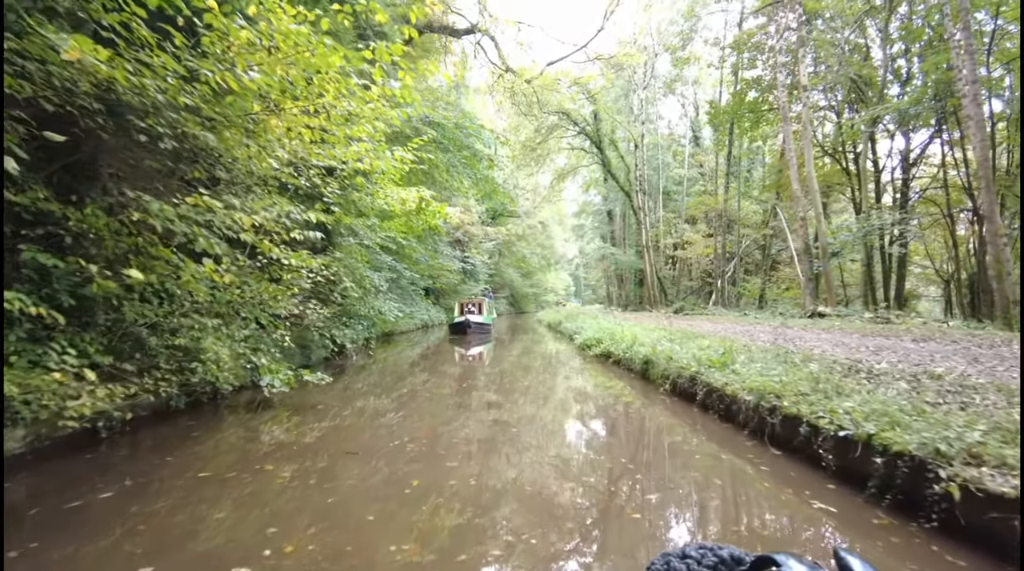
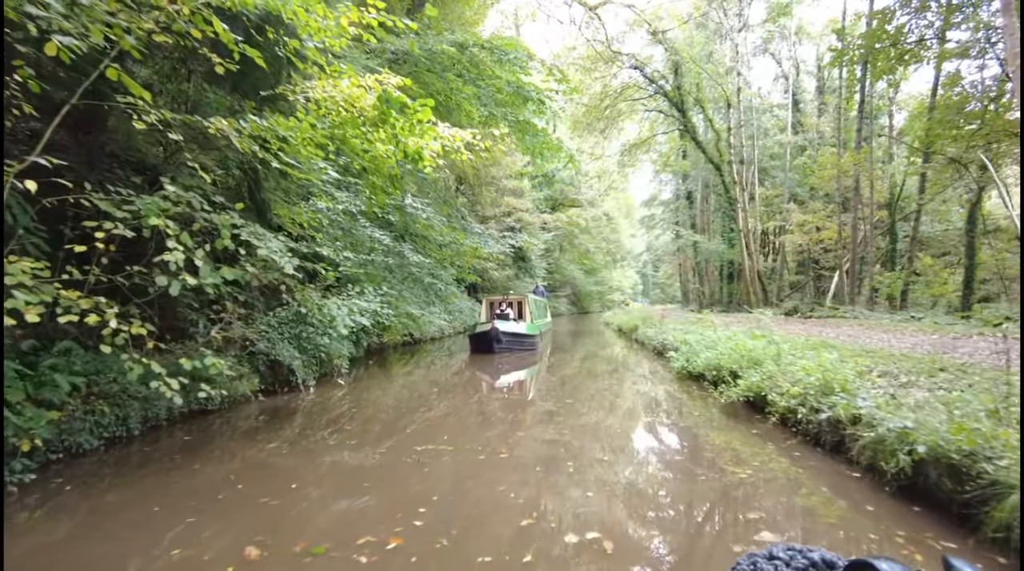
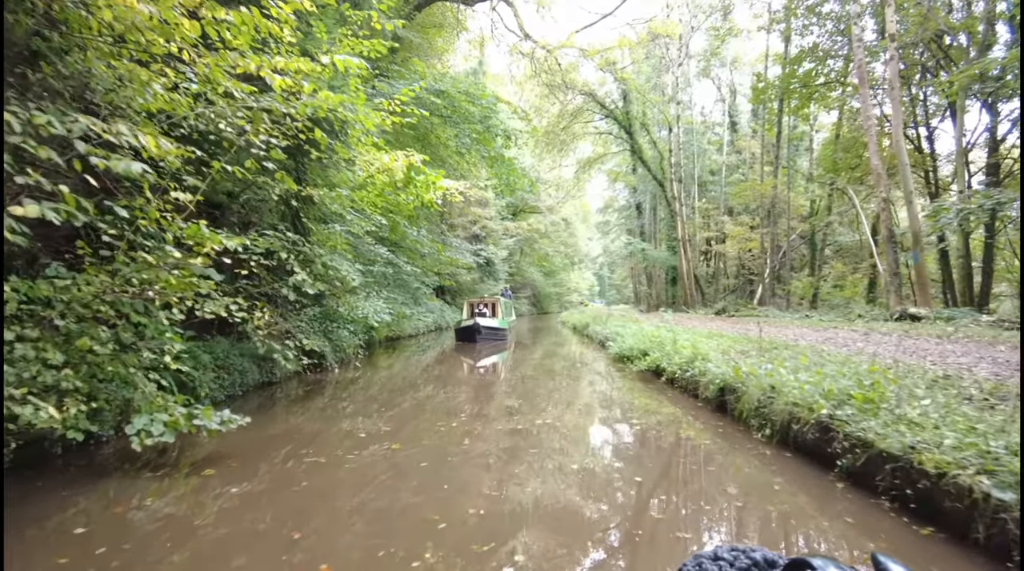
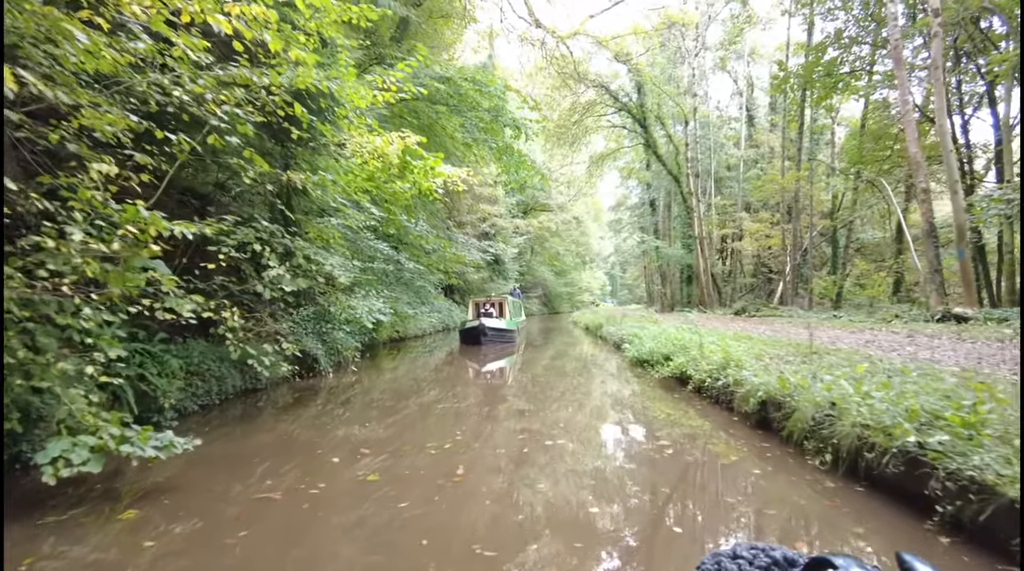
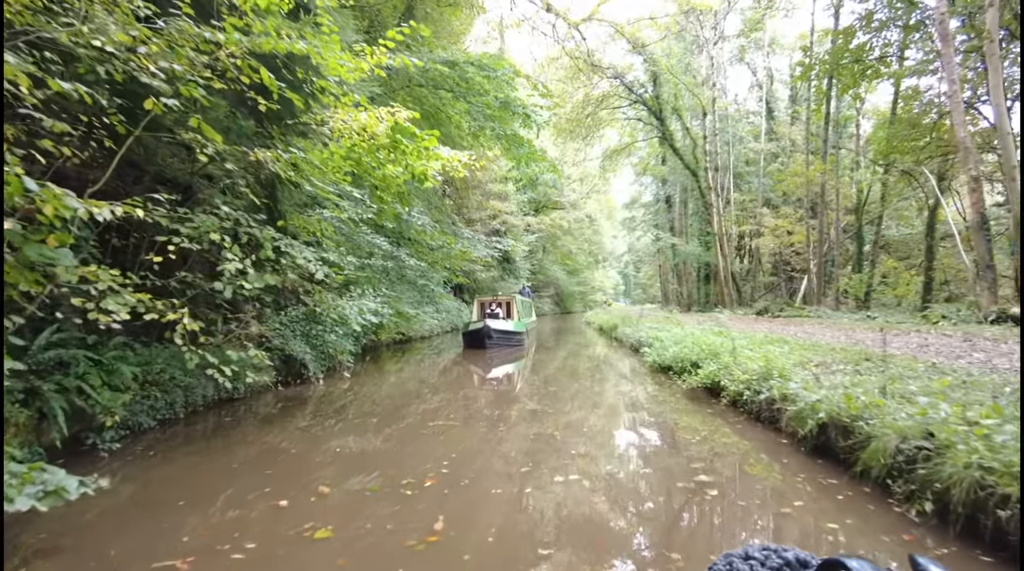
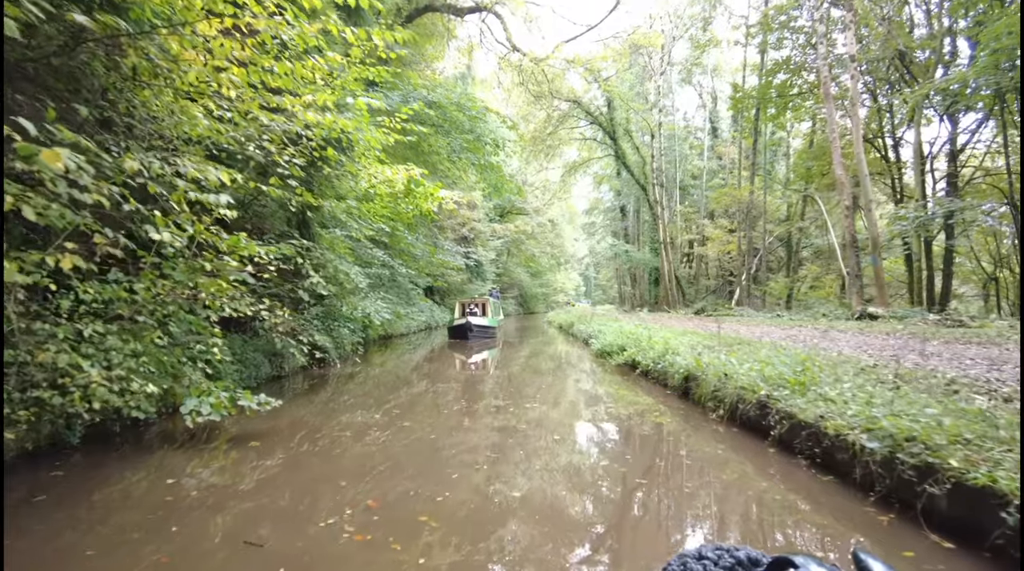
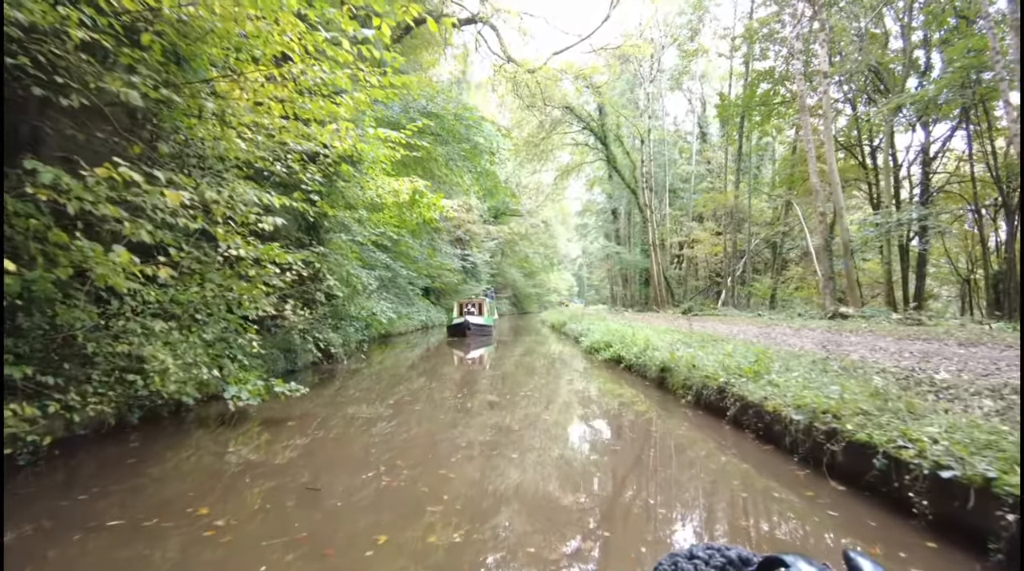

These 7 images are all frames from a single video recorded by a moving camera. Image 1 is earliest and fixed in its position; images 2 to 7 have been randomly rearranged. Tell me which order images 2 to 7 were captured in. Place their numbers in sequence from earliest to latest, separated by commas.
7, 6, 3, 4, 5, 2
